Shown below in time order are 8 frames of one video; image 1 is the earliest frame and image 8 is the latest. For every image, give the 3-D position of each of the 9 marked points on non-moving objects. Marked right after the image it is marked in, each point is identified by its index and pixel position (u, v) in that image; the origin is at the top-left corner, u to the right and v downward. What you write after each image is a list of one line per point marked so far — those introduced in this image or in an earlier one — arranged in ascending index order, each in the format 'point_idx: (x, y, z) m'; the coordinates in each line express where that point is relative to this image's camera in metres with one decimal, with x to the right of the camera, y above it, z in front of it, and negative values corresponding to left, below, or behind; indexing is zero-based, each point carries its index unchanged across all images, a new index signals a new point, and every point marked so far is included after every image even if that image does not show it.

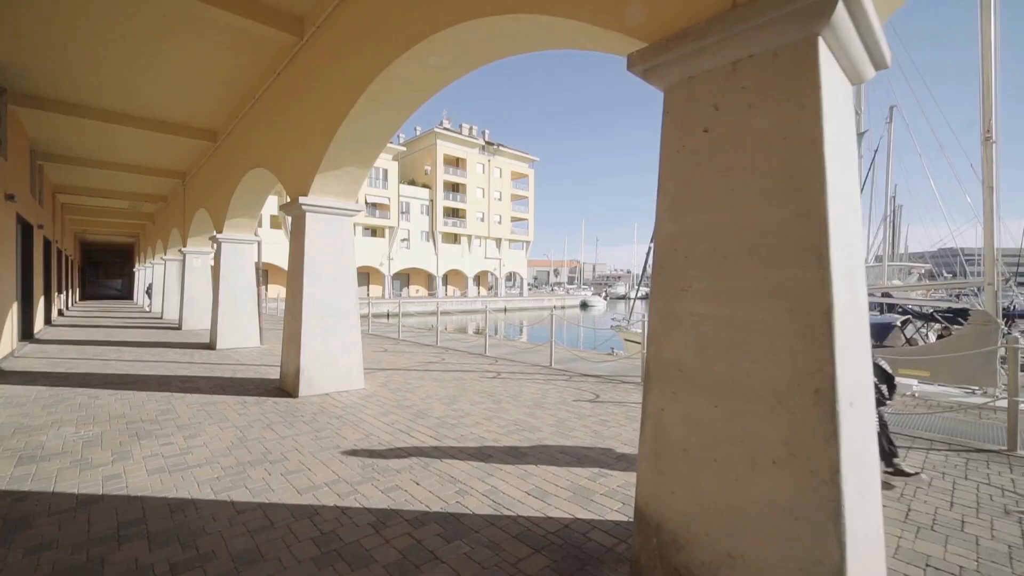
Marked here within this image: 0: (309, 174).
0: (-2.3, +1.3, +5.2) m
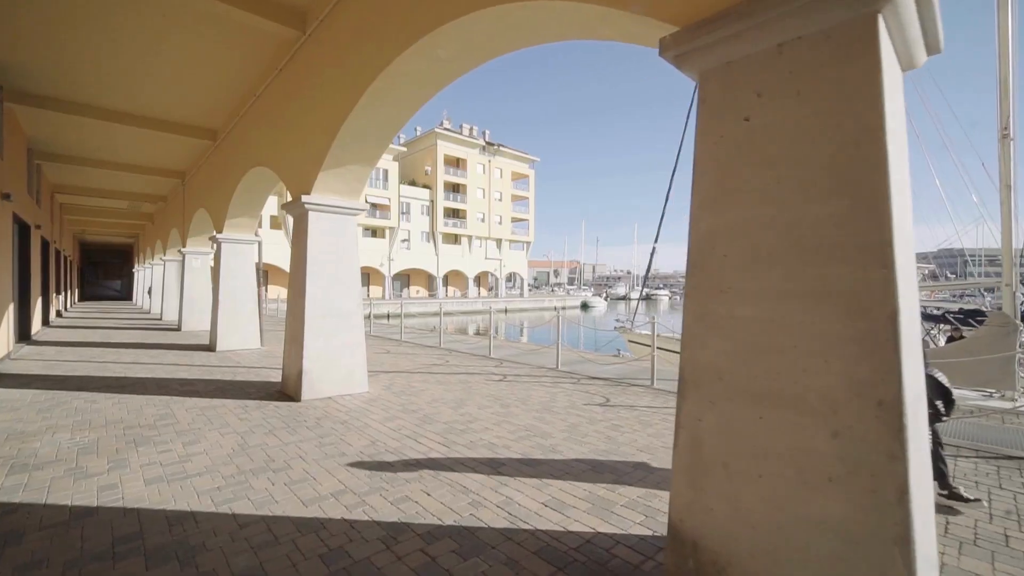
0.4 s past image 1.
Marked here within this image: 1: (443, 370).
0: (-2.2, +1.3, +5.1) m
1: (-1.0, -1.2, +6.9) m
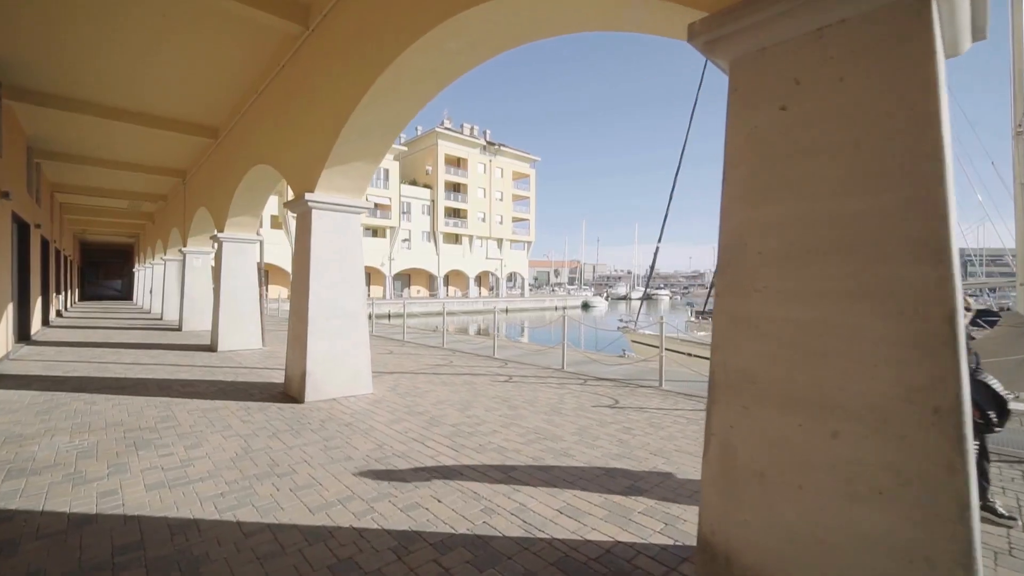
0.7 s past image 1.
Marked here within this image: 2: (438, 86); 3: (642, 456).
0: (-2.1, +1.3, +5.0) m
1: (-1.0, -1.2, +6.8) m
2: (-0.7, +2.0, +4.5) m
3: (+1.0, -1.3, +3.5) m
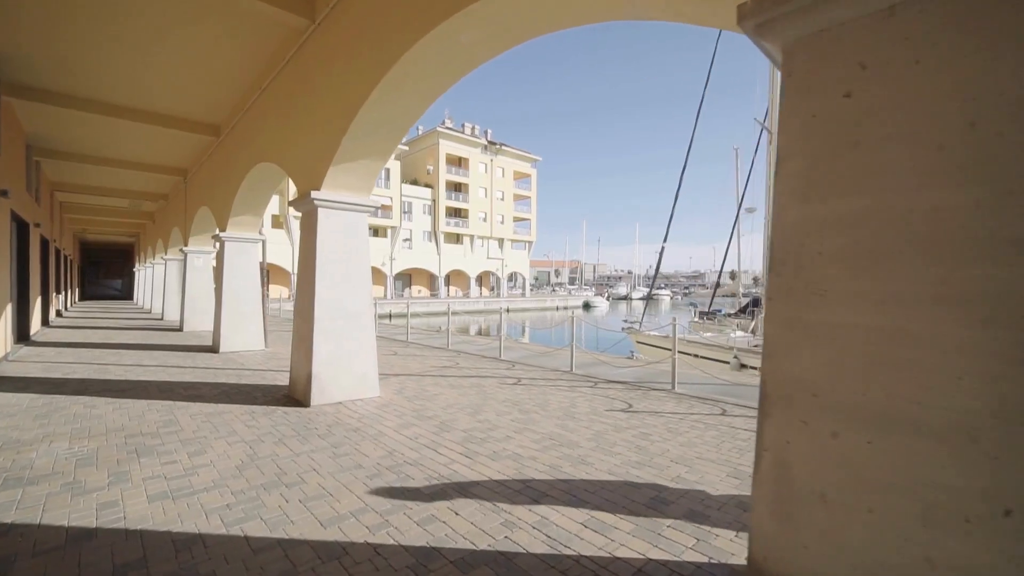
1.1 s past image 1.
0: (-2.0, +1.3, +4.9) m
1: (-0.8, -1.2, +6.7) m
2: (-0.6, +2.0, +4.4) m
3: (+1.1, -1.3, +3.3) m
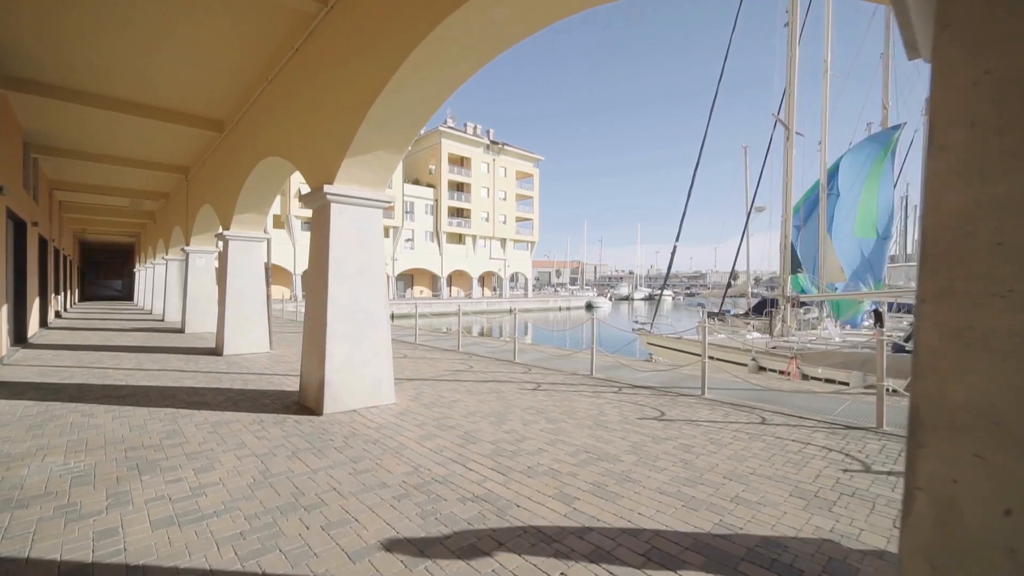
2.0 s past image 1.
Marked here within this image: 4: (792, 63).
0: (-1.8, +1.3, +4.6) m
1: (-0.6, -1.2, +6.4) m
2: (-0.3, +2.0, +4.1) m
3: (+1.3, -1.3, +3.0) m
4: (+7.0, +5.6, +11.5) m
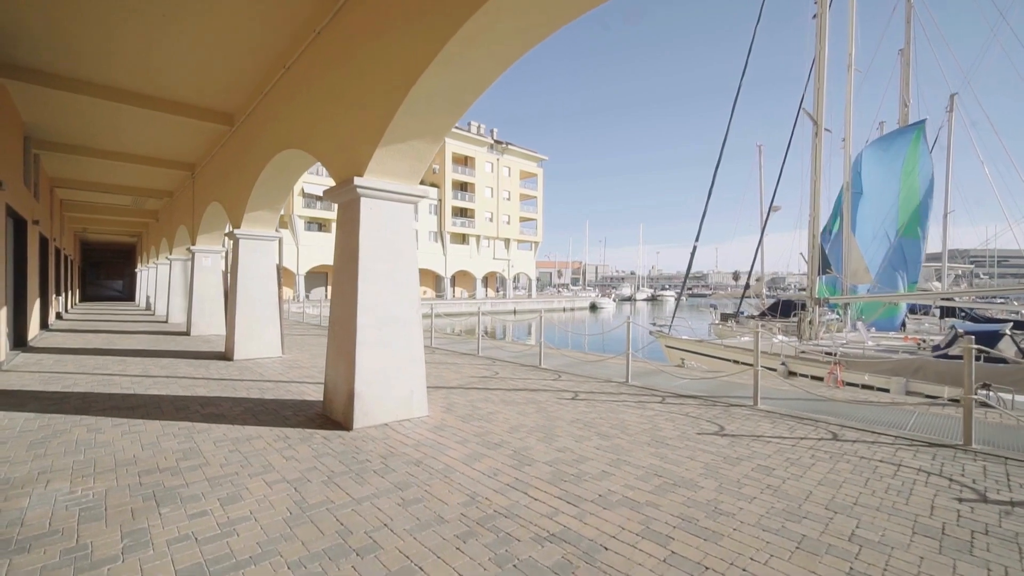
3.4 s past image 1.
0: (-1.3, +1.2, +4.2) m
1: (-0.2, -1.3, +6.0) m
2: (+0.1, +2.0, +3.7) m
3: (+1.8, -1.3, +2.7) m
4: (+7.4, +5.6, +11.1) m
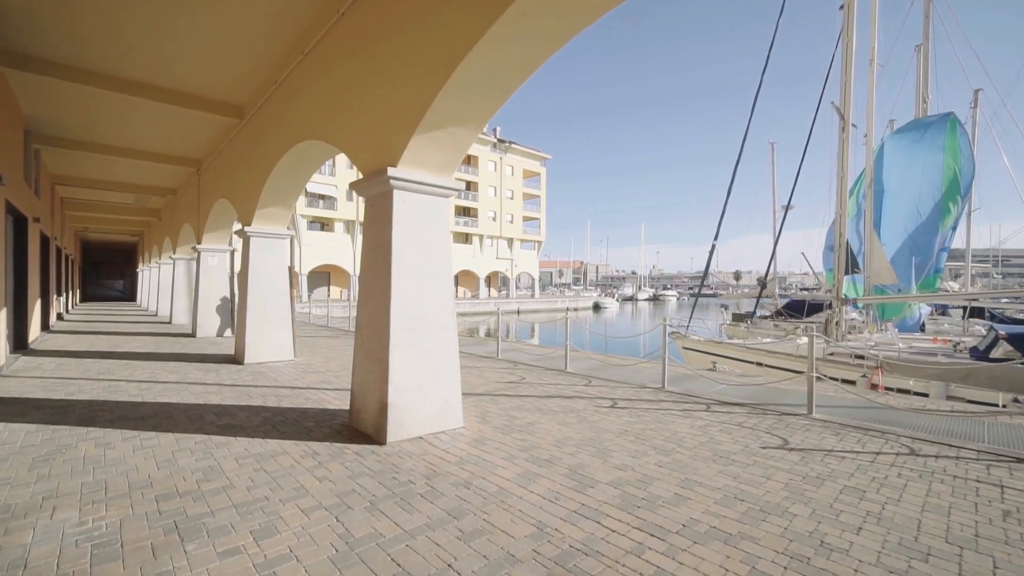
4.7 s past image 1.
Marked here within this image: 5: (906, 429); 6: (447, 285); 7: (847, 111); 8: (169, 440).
0: (-1.0, +1.2, +3.9) m
1: (+0.2, -1.3, +5.6) m
2: (+0.5, +1.9, +3.4) m
3: (+2.2, -1.3, +2.3) m
4: (+7.8, +5.6, +10.8) m
5: (+3.6, -1.3, +4.3) m
6: (-0.6, 0.0, +4.1) m
7: (+7.8, +4.1, +10.8) m
8: (-2.8, -1.2, +3.7) m
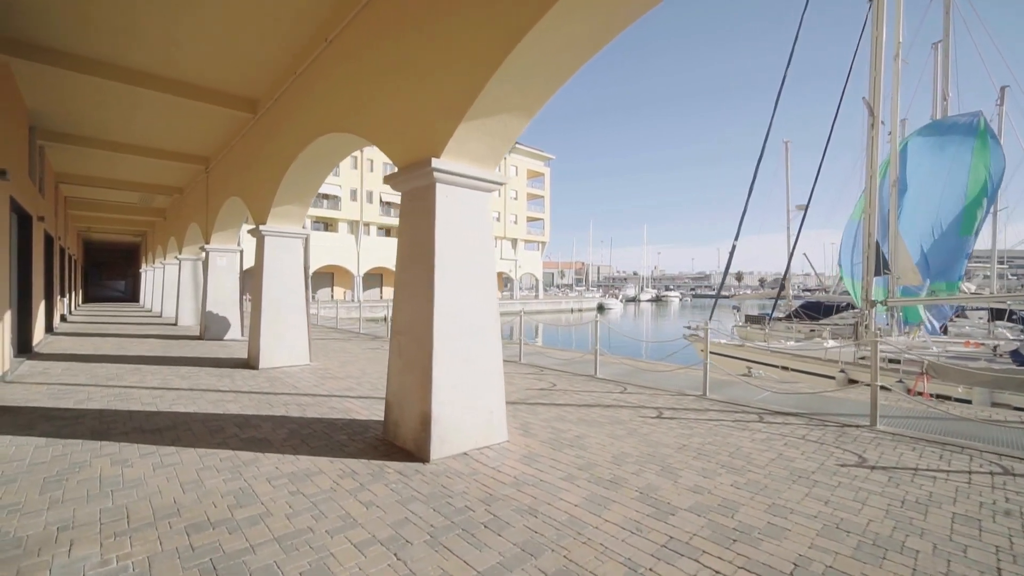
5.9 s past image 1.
0: (-0.6, +1.2, +3.5) m
1: (+0.6, -1.3, +5.3) m
2: (+0.9, +1.9, +3.1) m
3: (+2.6, -1.3, +2.0) m
4: (+8.2, +5.5, +10.4) m
5: (+4.0, -1.3, +4.0) m
6: (-0.2, 0.0, +3.8) m
7: (+8.2, +4.1, +10.4) m
8: (-2.4, -1.2, +3.4) m
